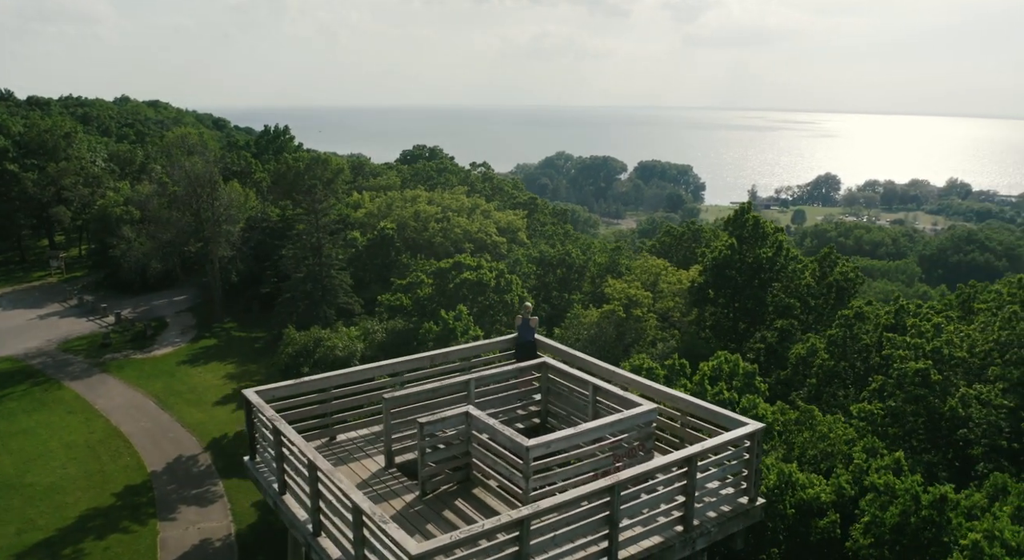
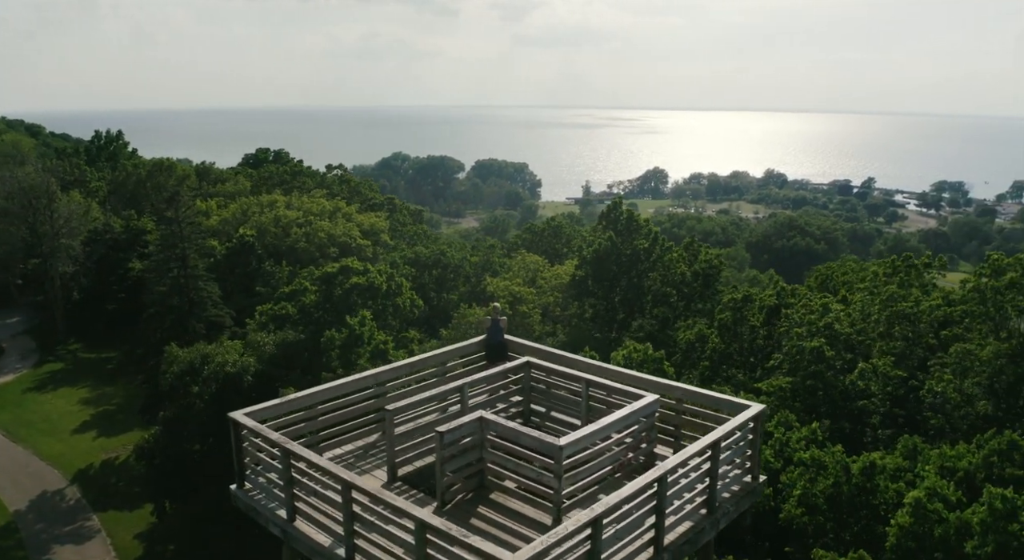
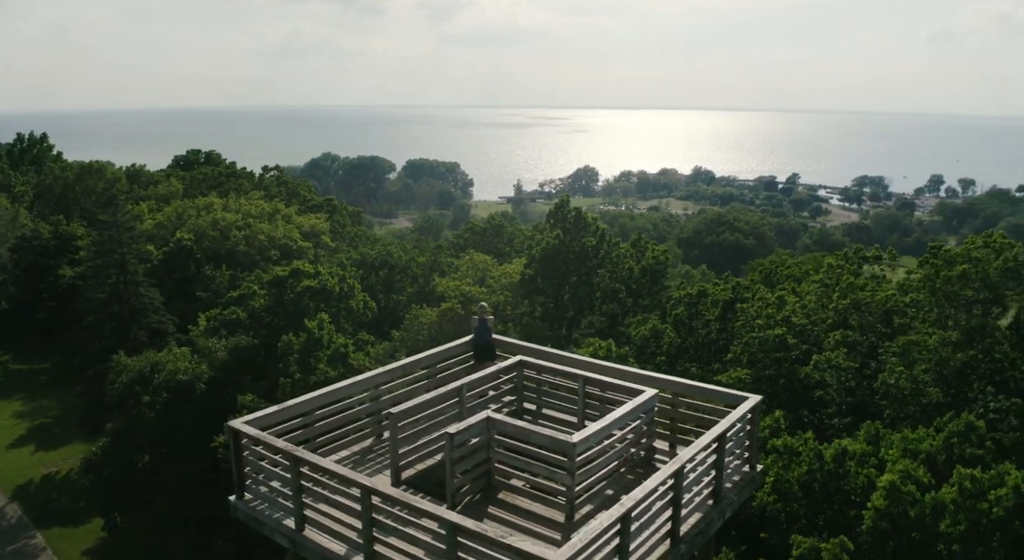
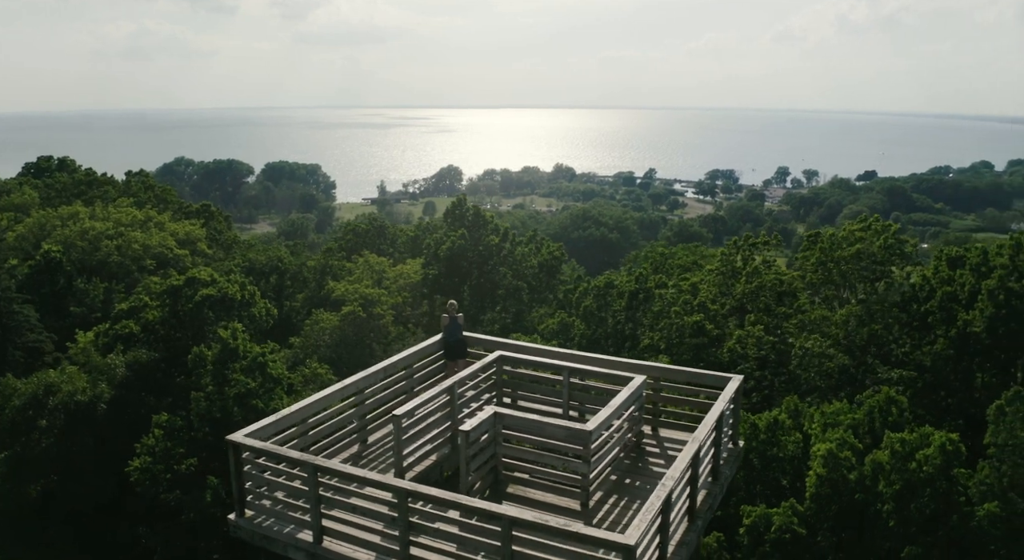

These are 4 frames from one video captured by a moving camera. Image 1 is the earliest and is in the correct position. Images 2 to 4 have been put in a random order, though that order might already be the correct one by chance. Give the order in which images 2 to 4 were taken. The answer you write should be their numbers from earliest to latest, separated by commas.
2, 3, 4
